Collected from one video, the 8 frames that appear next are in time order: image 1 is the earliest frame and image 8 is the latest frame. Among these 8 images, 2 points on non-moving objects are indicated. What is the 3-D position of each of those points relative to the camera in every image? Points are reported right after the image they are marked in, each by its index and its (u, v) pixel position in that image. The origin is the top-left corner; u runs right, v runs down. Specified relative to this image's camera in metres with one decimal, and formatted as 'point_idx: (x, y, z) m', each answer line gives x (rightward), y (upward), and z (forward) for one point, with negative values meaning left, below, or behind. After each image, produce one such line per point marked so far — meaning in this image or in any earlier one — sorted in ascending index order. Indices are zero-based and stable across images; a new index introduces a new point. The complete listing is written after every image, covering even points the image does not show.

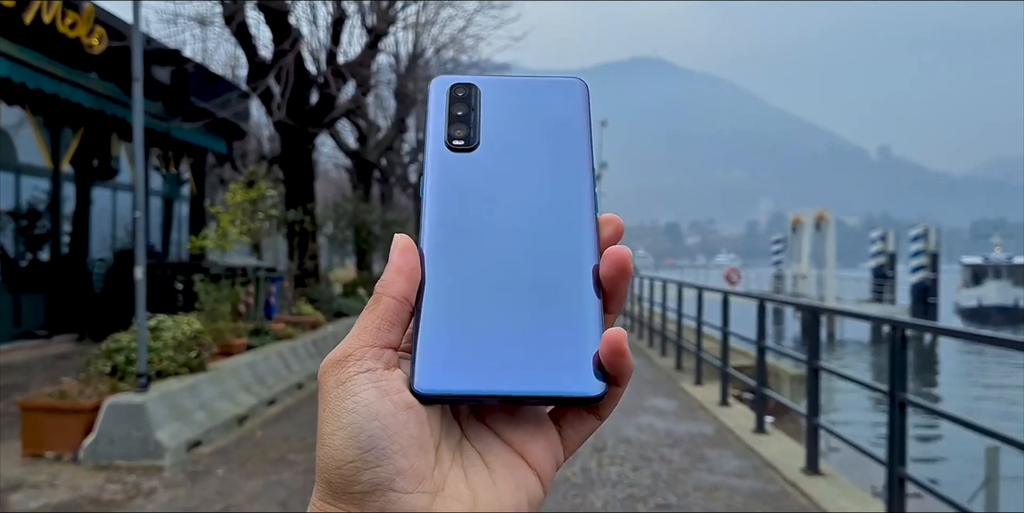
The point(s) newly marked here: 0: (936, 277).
0: (+7.1, -0.3, +17.0) m
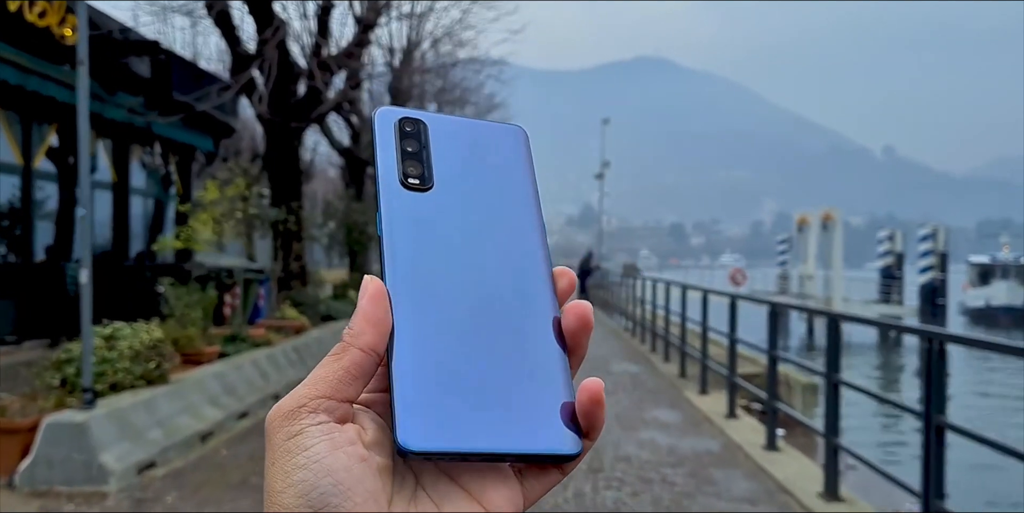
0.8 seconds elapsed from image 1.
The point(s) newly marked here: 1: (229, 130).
0: (+7.1, -0.4, +16.7) m
1: (-3.6, +1.6, +12.7) m
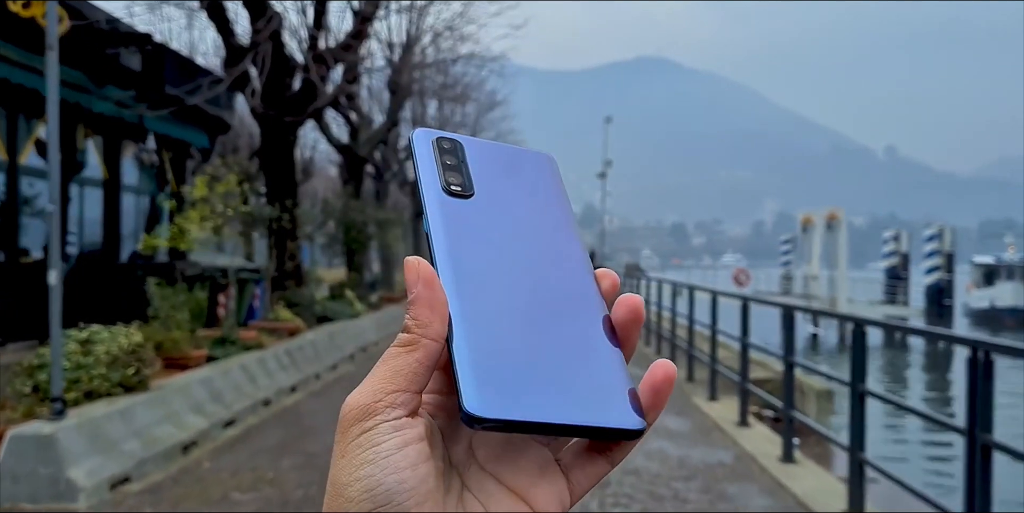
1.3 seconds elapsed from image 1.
0: (+7.2, -0.4, +16.5) m
1: (-3.6, +1.6, +12.5) m
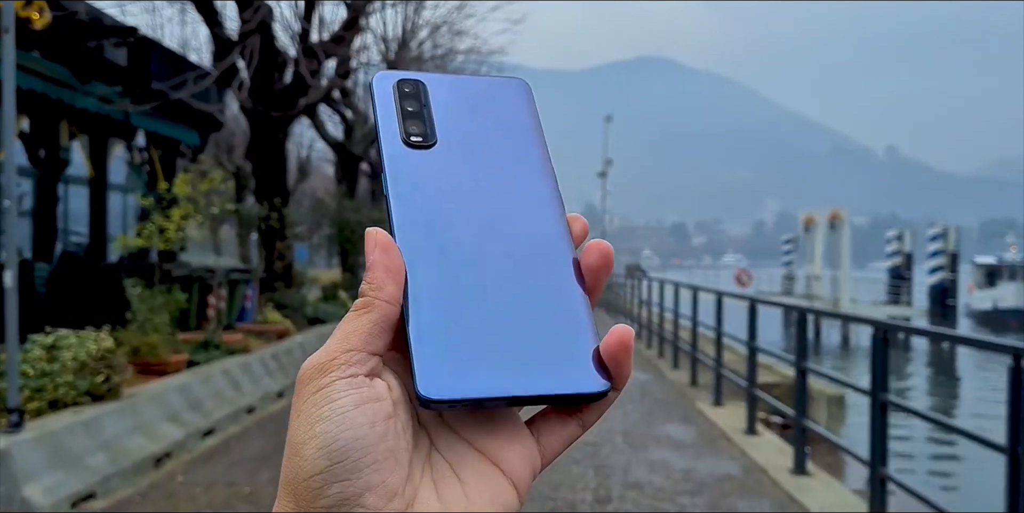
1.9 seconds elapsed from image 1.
0: (+7.2, -0.4, +16.3) m
1: (-3.6, +1.6, +12.3) m
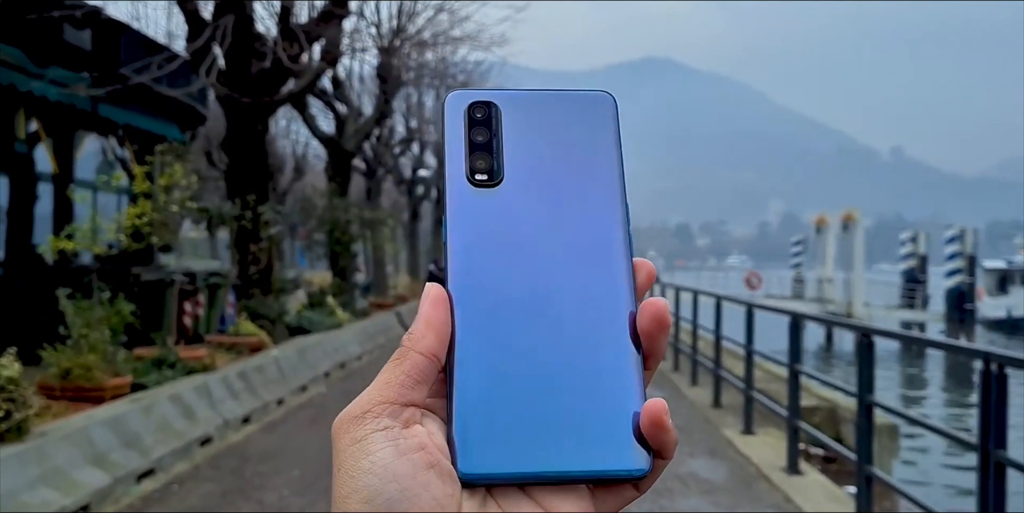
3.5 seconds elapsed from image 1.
0: (+7.2, -0.4, +15.7) m
1: (-3.5, +1.6, +11.7) m
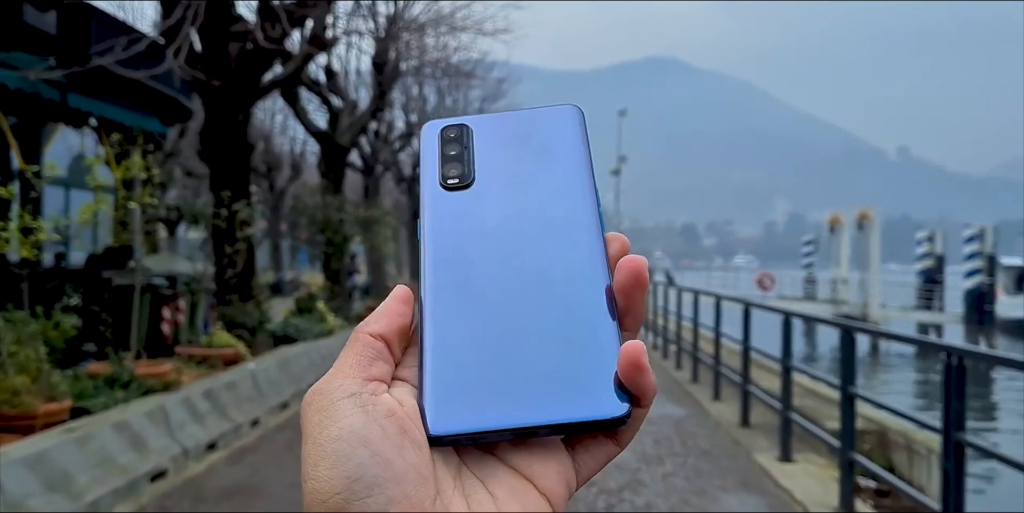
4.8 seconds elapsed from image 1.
0: (+7.3, -0.4, +15.2) m
1: (-3.5, +1.6, +11.3) m
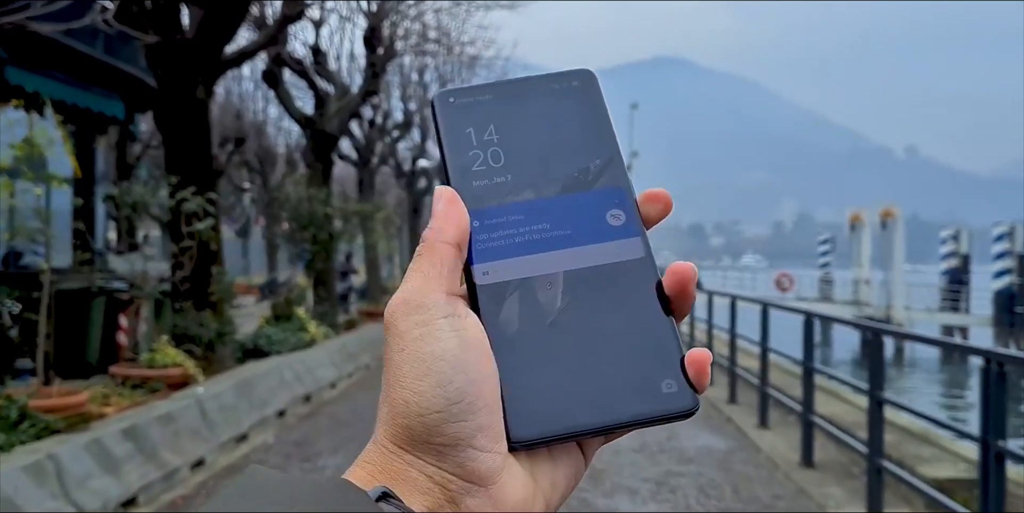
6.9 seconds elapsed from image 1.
0: (+7.4, -0.4, +14.3) m
1: (-3.4, +1.6, +10.5) m
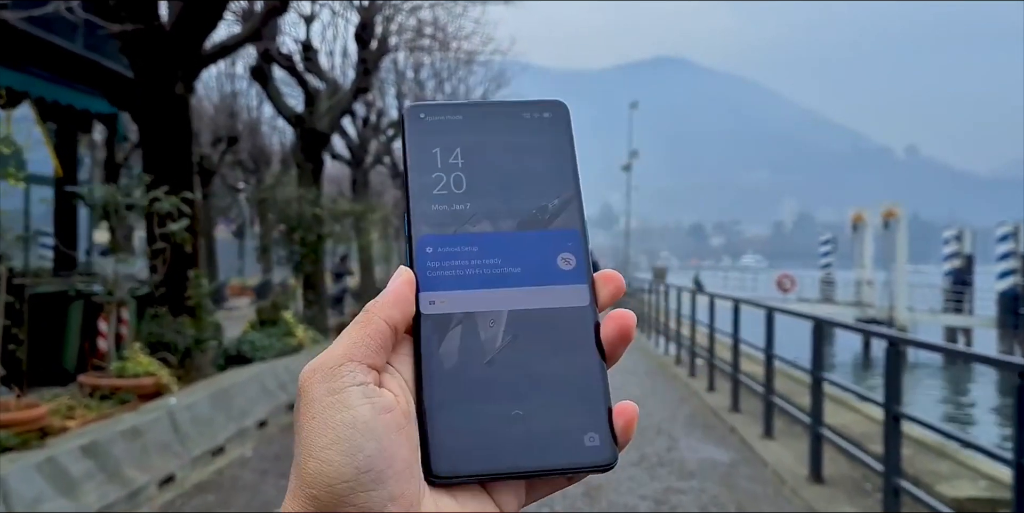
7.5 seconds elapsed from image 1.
0: (+7.3, -0.4, +14.1) m
1: (-3.5, +1.6, +10.3) m
